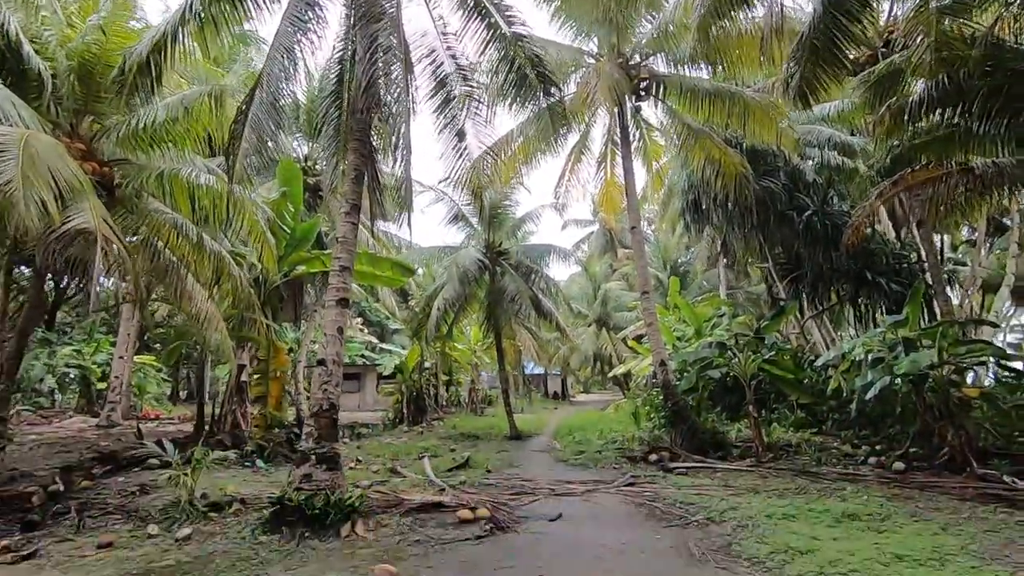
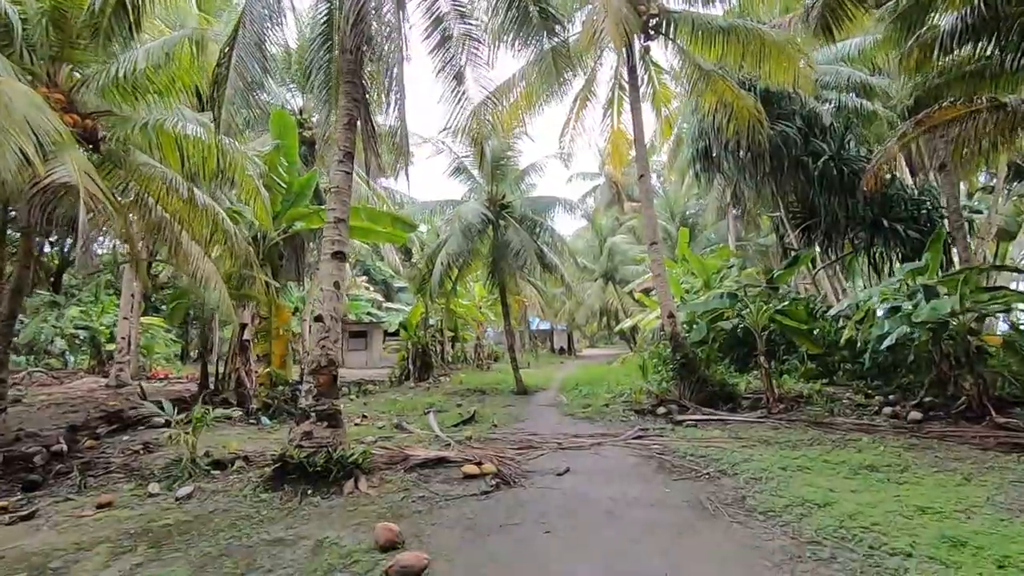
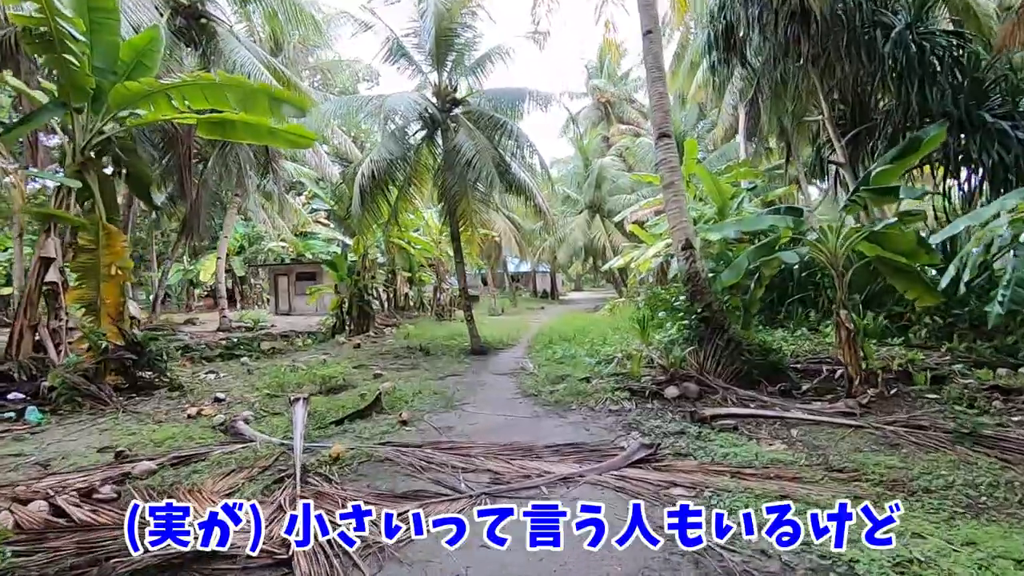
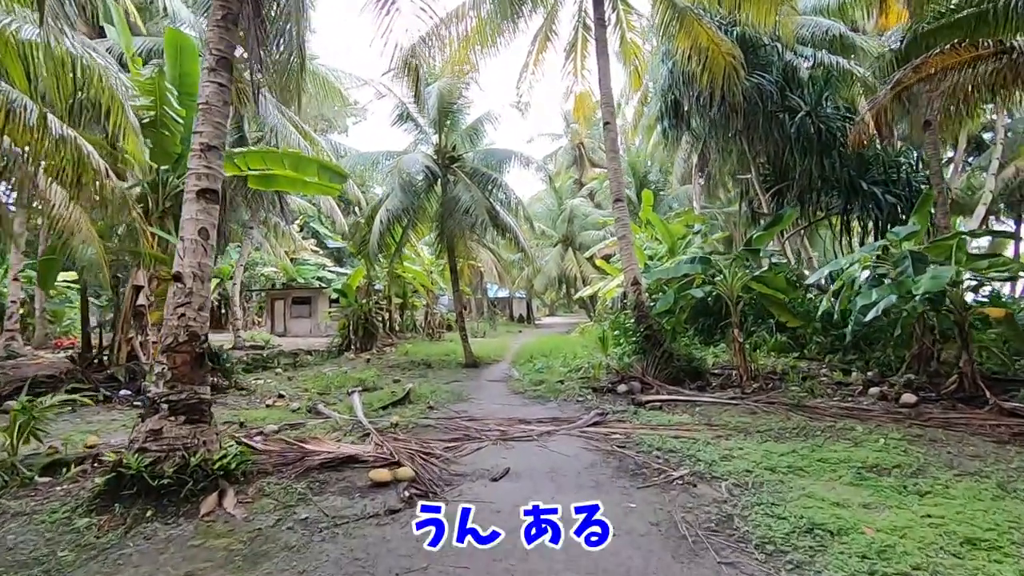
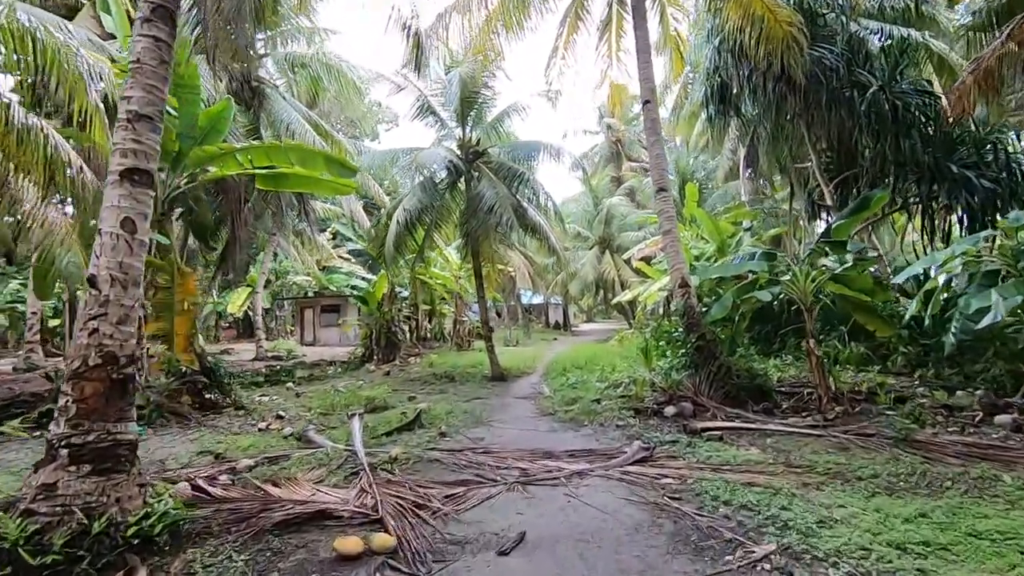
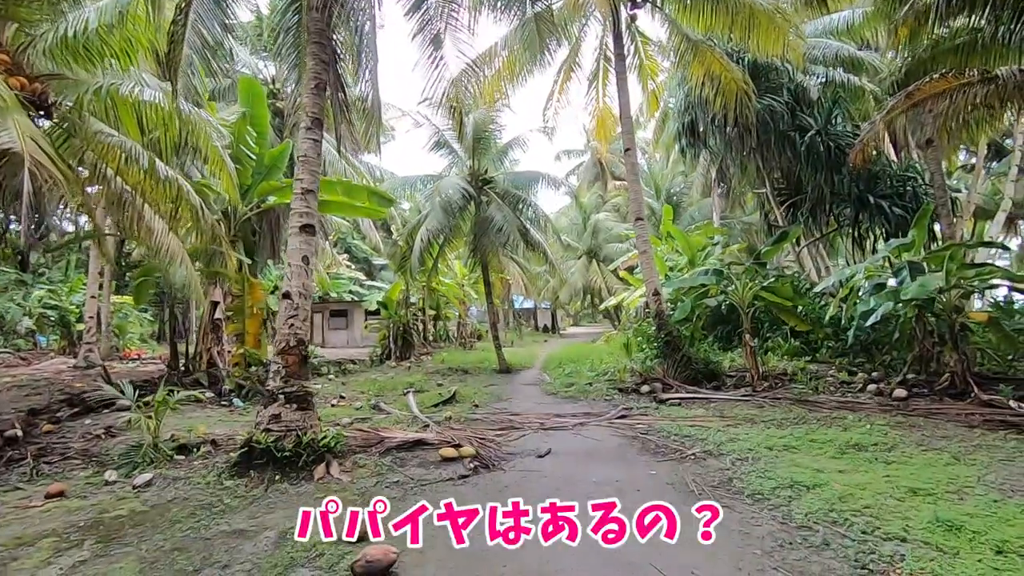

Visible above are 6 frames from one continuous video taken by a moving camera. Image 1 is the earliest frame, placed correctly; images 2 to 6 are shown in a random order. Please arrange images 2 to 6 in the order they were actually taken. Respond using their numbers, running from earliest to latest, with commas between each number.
2, 6, 4, 5, 3
